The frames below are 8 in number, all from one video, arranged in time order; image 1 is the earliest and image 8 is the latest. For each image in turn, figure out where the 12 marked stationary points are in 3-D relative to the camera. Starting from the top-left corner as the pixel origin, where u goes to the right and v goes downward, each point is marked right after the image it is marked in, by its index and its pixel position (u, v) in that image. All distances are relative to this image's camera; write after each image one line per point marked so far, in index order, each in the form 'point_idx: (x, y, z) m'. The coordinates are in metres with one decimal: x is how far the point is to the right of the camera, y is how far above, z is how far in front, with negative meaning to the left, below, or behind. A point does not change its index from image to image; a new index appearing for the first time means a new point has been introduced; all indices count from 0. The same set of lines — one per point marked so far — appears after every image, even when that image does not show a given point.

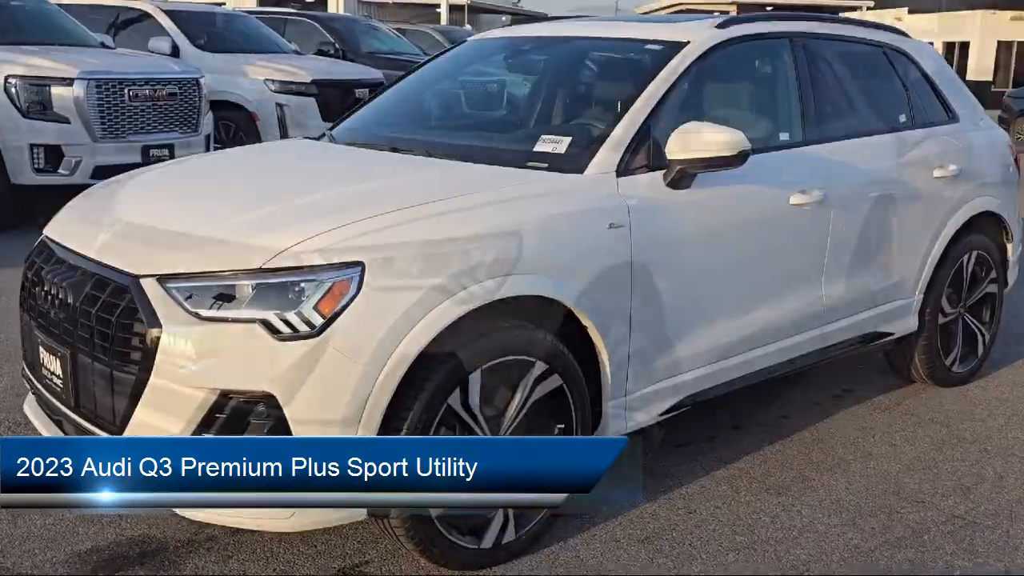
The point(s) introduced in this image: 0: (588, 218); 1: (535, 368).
0: (+0.2, +0.2, +3.3) m
1: (+0.1, -0.3, +3.2) m
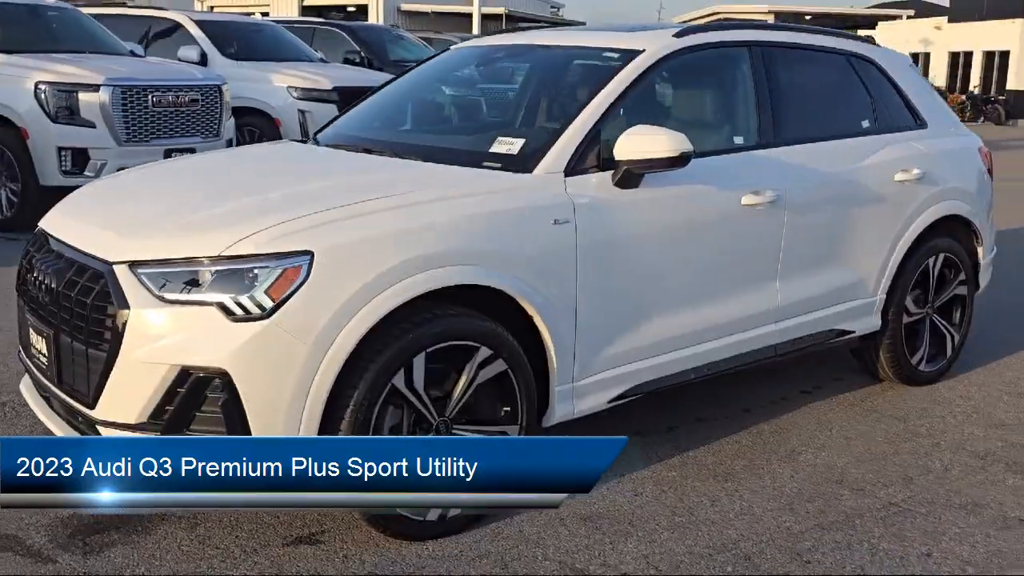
0: (+0.1, +0.3, +3.6) m
1: (-0.1, -0.2, +3.5) m
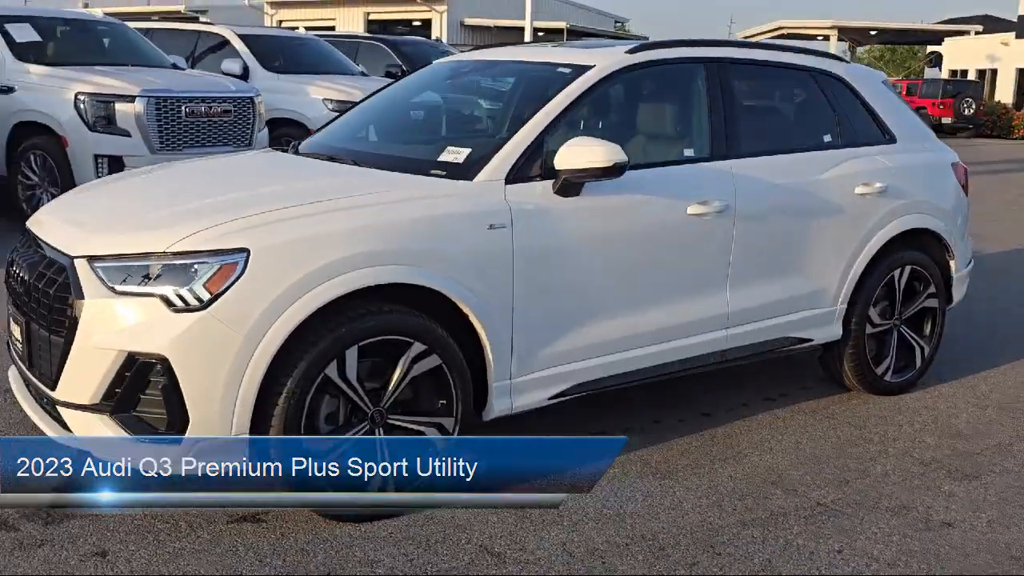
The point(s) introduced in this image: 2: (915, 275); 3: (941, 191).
0: (-0.2, +0.3, +3.8) m
1: (-0.4, -0.2, +3.7) m
2: (+2.1, +0.1, +5.4) m
3: (+2.3, +0.5, +5.5) m
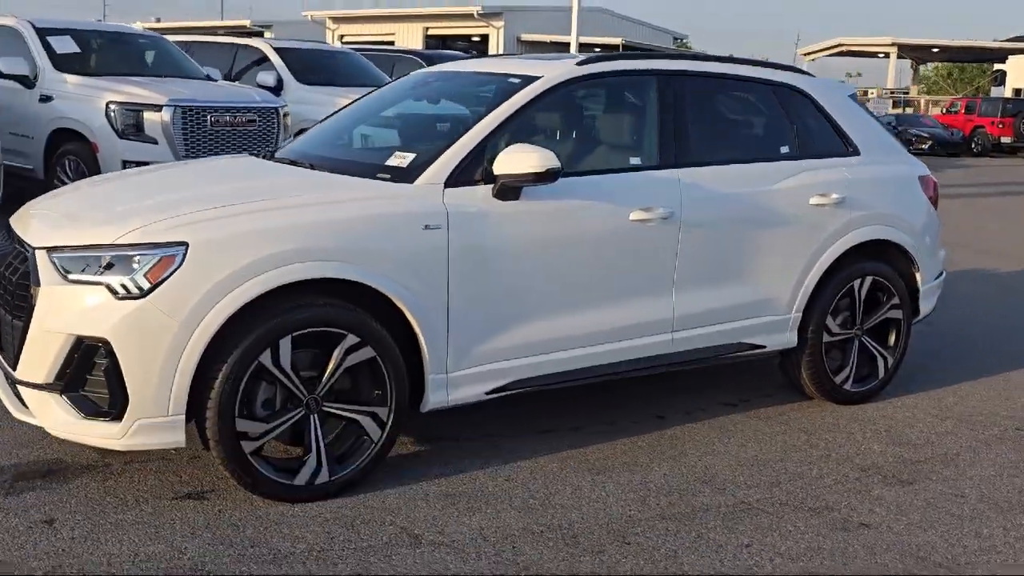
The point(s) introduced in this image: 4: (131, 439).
0: (-0.4, +0.3, +4.0) m
1: (-0.6, -0.2, +3.9) m
2: (+1.9, 0.0, +5.4) m
3: (+2.1, +0.5, +5.5) m
4: (-1.4, -0.5, +3.6) m
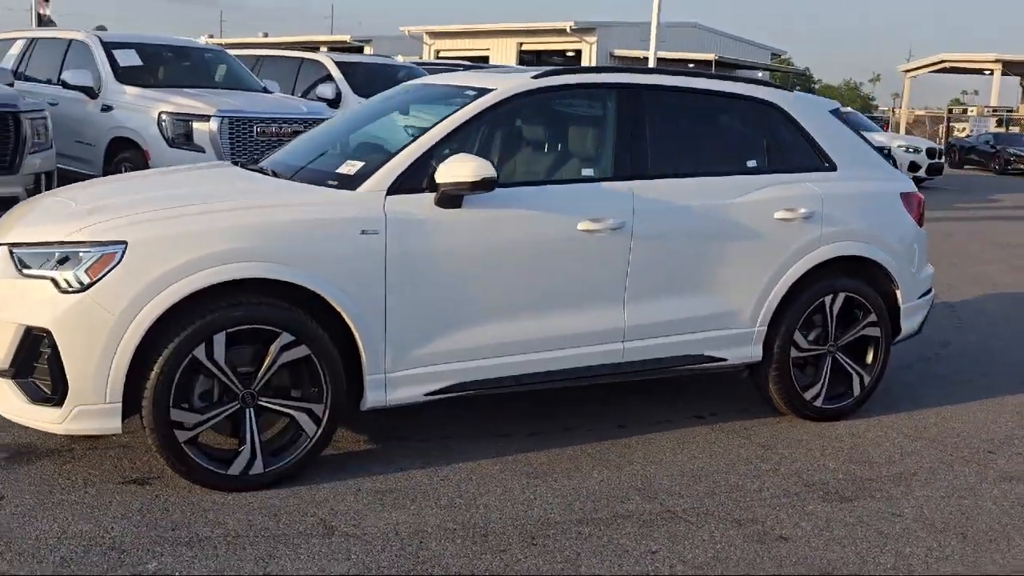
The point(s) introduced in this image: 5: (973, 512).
0: (-0.7, +0.3, +4.2) m
1: (-0.9, -0.2, +4.1) m
2: (+1.8, -0.1, +5.4) m
3: (+2.0, +0.4, +5.5) m
4: (-1.7, -0.5, +3.9) m
5: (+1.9, -0.9, +4.3) m
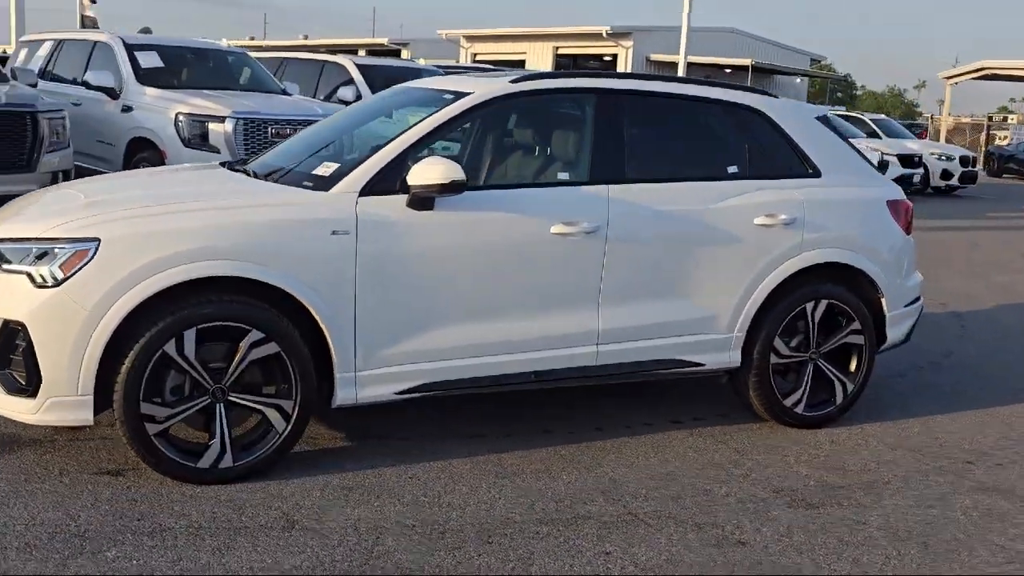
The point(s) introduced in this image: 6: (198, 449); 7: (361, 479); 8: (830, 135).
0: (-0.8, +0.3, +4.3) m
1: (-1.1, -0.2, +4.2) m
2: (+1.7, -0.1, +5.4) m
3: (+1.9, +0.3, +5.4) m
4: (-1.8, -0.5, +4.0) m
5: (+1.8, -1.0, +4.3) m
6: (-1.3, -0.7, +4.3) m
7: (-0.6, -0.8, +4.4) m
8: (+1.7, +0.8, +5.5) m
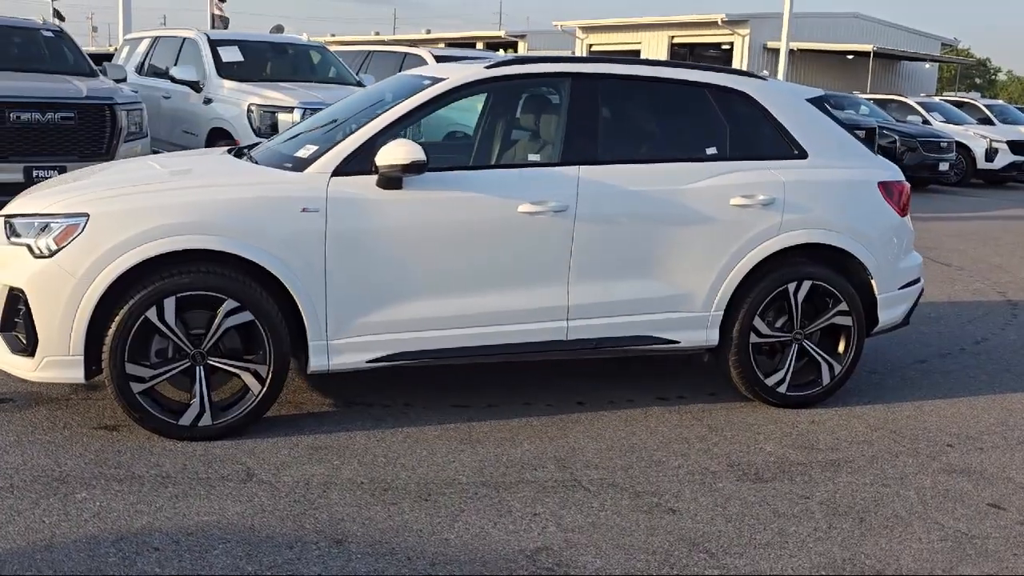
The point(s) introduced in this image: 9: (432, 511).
0: (-1.0, +0.4, +4.6) m
1: (-1.3, -0.1, +4.6) m
2: (+1.6, 0.0, +5.4) m
3: (+1.9, +0.4, +5.4) m
4: (-2.1, -0.4, +4.5) m
5: (+1.6, -0.9, +4.3) m
6: (-1.5, -0.5, +4.6) m
7: (-0.8, -0.7, +4.7) m
8: (+1.7, +0.9, +5.5) m
9: (-0.3, -0.9, +4.0) m
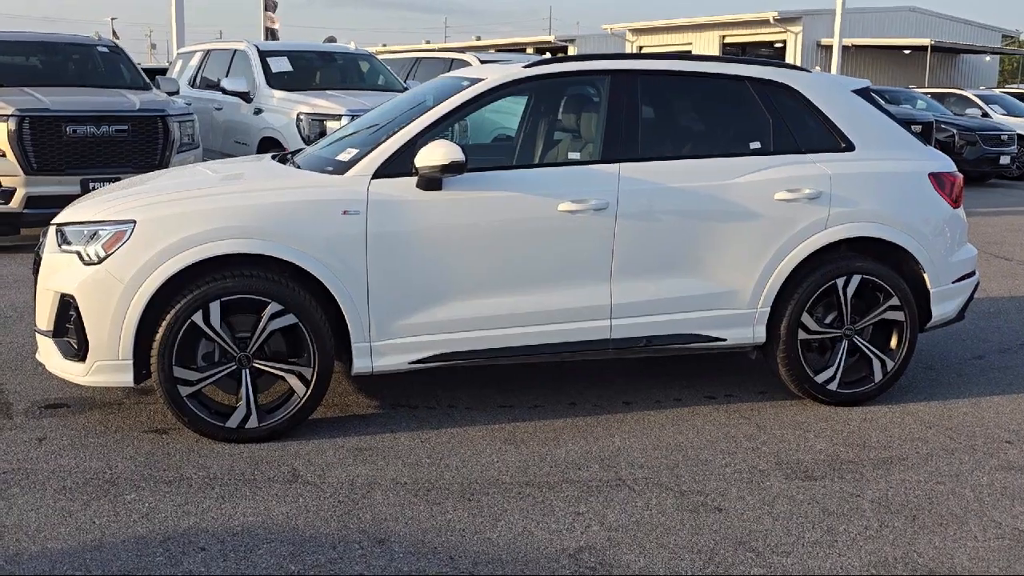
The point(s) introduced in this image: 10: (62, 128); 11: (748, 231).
0: (-0.8, +0.4, +4.6) m
1: (-1.1, -0.1, +4.6) m
2: (+1.8, 0.0, +5.3) m
3: (+2.1, +0.5, +5.3) m
4: (-1.9, -0.4, +4.6) m
5: (+1.8, -0.9, +4.2) m
6: (-1.3, -0.6, +4.7) m
7: (-0.6, -0.7, +4.7) m
8: (+1.9, +1.0, +5.4) m
9: (-0.1, -0.9, +4.0) m
10: (-3.9, +1.4, +8.9) m
11: (+1.2, +0.3, +5.1) m
